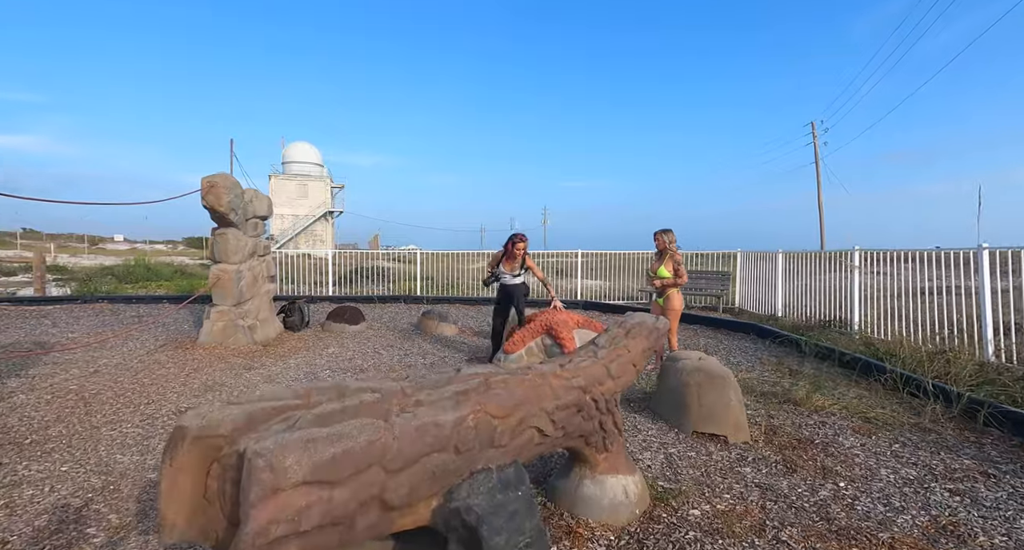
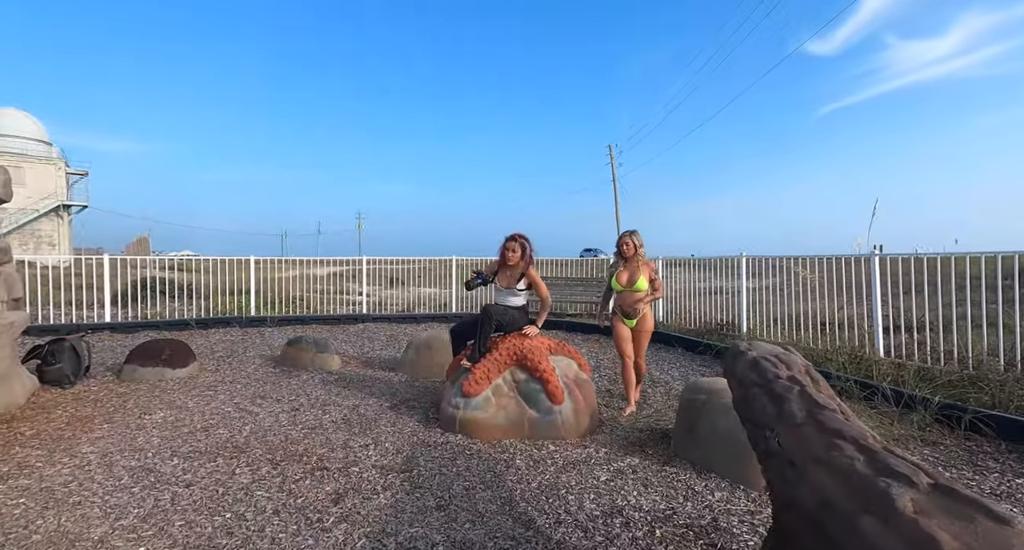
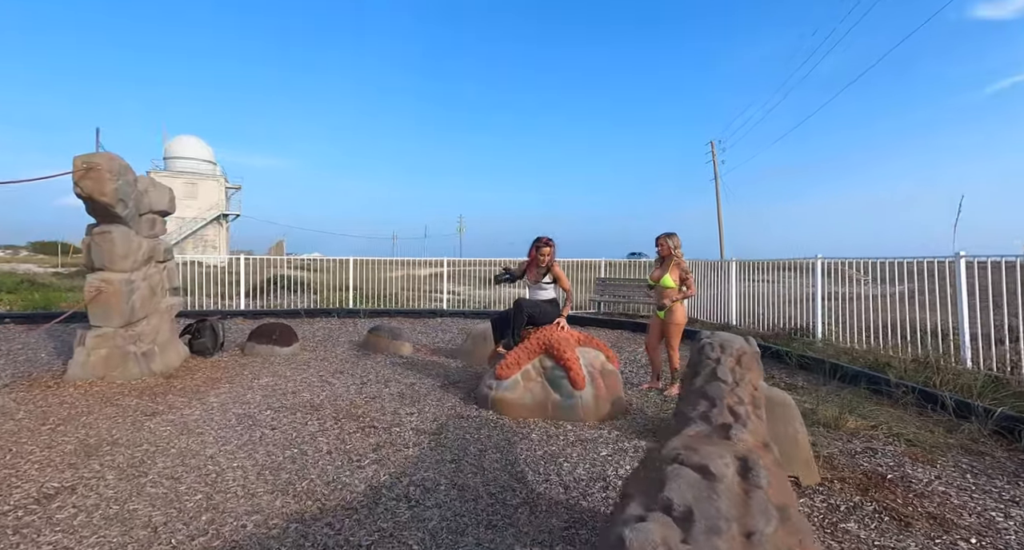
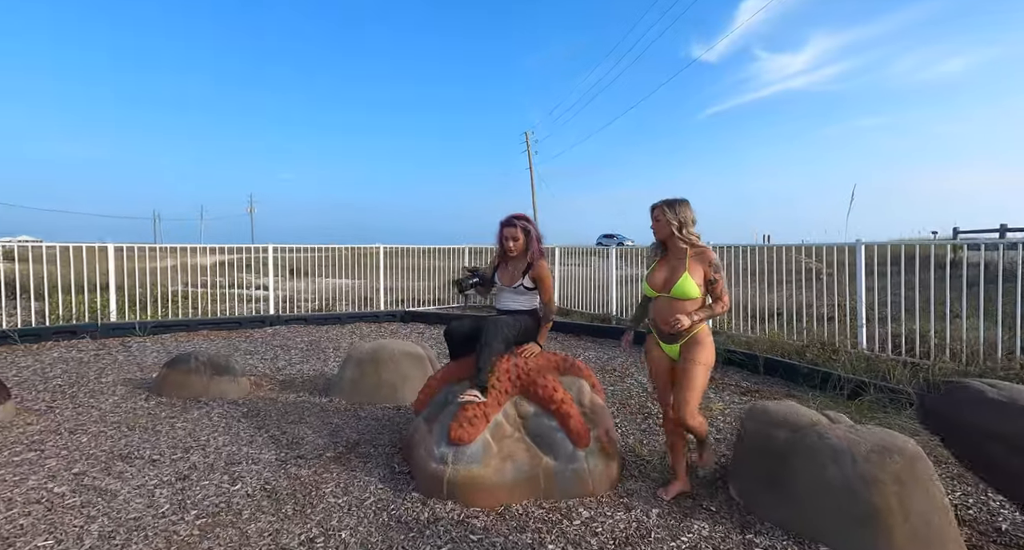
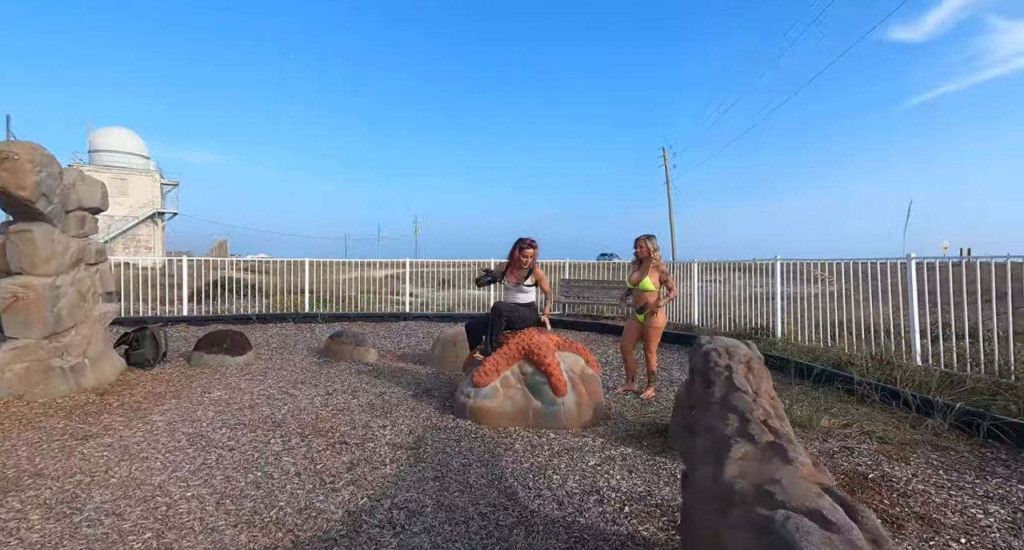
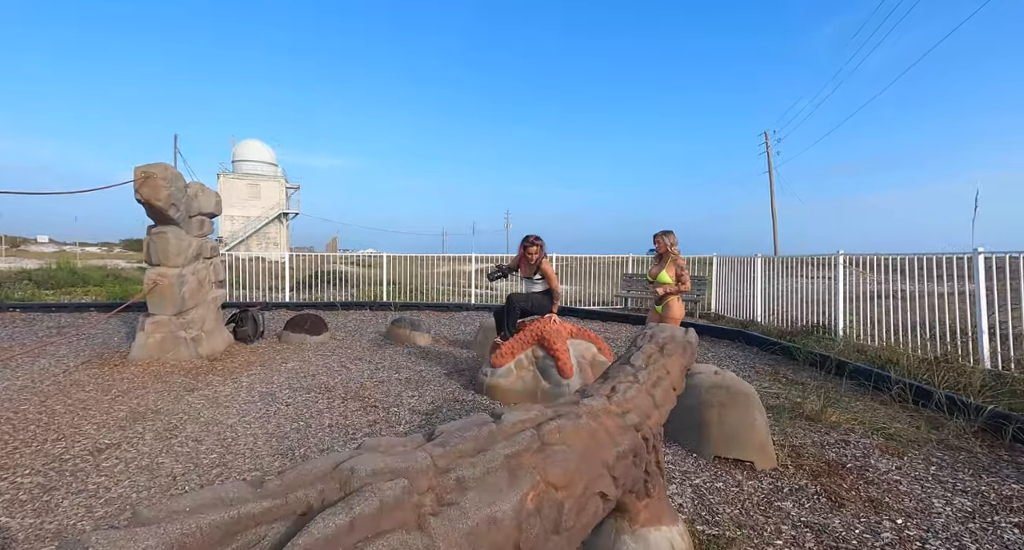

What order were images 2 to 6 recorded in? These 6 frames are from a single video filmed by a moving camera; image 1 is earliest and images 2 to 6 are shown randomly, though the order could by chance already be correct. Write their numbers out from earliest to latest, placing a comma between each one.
6, 3, 5, 2, 4
